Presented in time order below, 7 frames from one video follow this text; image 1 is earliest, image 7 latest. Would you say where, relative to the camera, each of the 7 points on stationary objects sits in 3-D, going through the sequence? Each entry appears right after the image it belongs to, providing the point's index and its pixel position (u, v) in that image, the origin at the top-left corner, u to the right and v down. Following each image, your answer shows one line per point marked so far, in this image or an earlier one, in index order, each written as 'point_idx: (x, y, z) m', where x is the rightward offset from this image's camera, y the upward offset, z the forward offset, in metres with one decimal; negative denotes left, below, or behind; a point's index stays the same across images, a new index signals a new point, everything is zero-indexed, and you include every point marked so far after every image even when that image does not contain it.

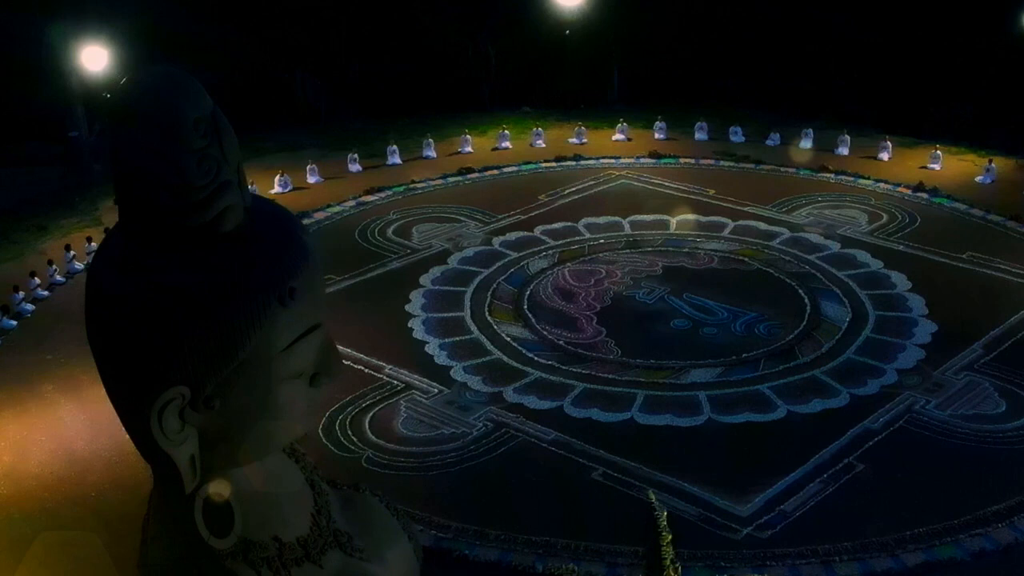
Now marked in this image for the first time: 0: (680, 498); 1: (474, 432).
0: (+1.8, -2.2, +9.6) m
1: (-0.4, -1.8, +11.7) m
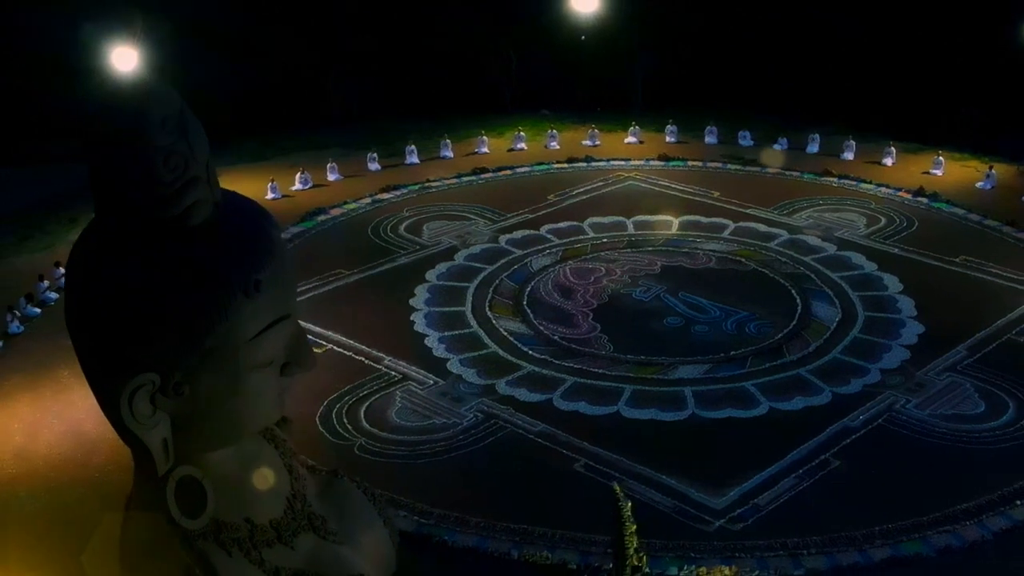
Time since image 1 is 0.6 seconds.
0: (+1.5, -2.1, +9.6) m
1: (-0.6, -1.7, +11.9) m
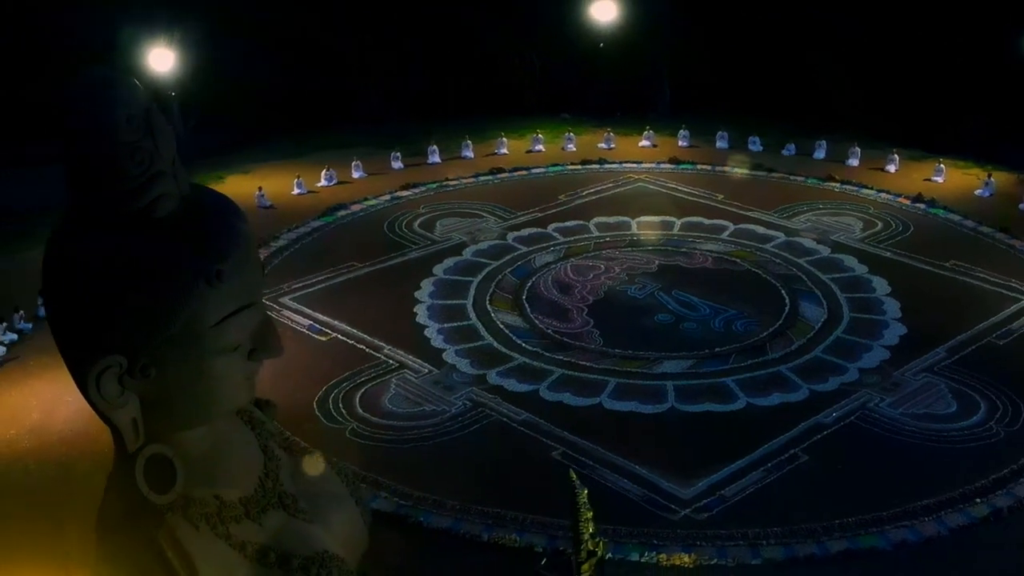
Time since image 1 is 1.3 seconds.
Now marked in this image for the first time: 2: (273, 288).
0: (+1.2, -2.0, +9.7) m
1: (-0.8, -1.6, +12.1) m
2: (-3.9, -0.1, +15.8) m
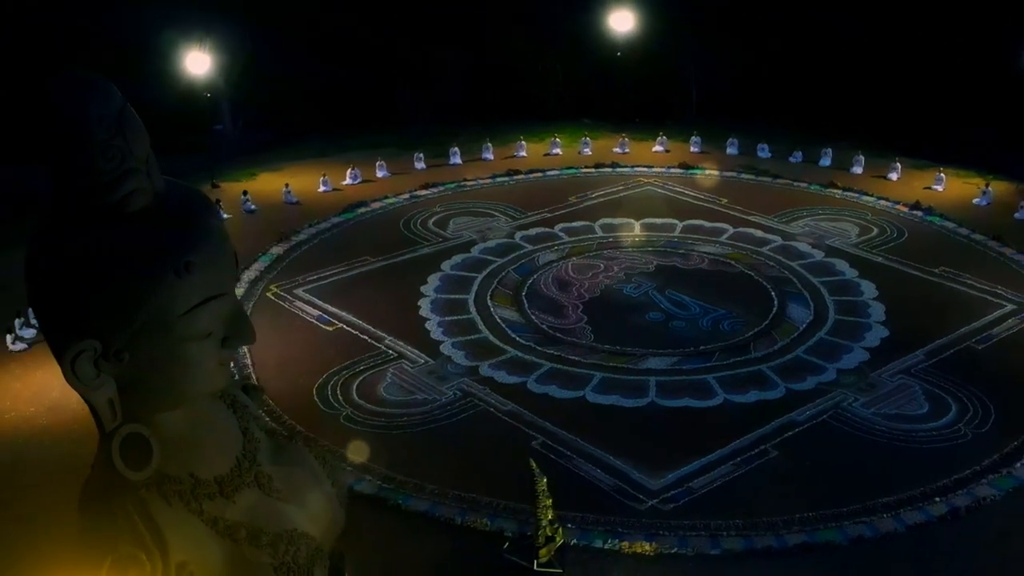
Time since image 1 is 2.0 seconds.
0: (+0.9, -1.9, +9.8) m
1: (-0.9, -1.5, +12.3) m
2: (-3.9, +0.1, +16.2) m
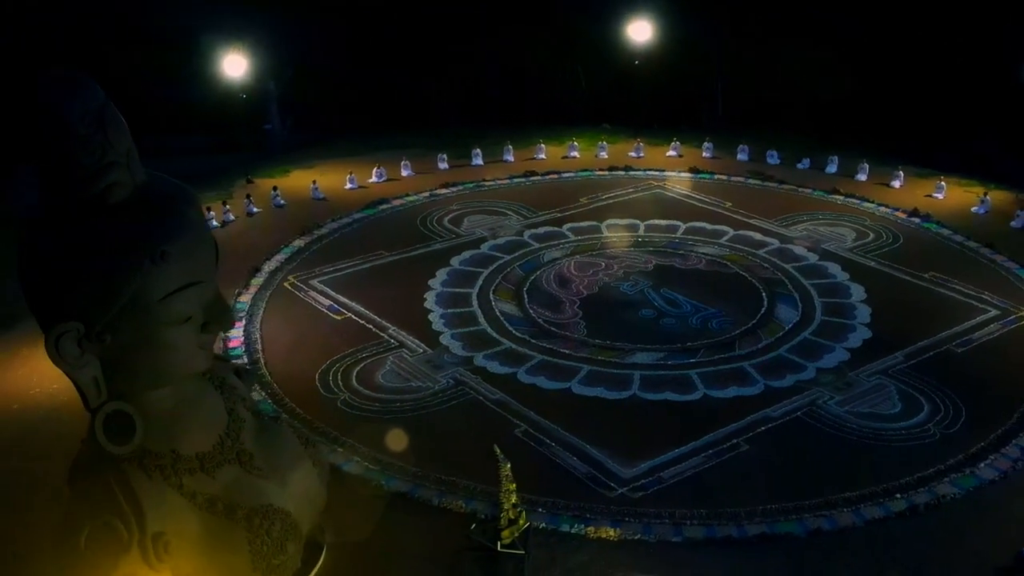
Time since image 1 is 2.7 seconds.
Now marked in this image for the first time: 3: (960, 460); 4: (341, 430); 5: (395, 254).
0: (+0.6, -1.8, +10.0) m
1: (-1.1, -1.3, +12.5) m
2: (-3.7, +0.3, +16.6) m
3: (+4.2, -1.6, +8.6) m
4: (-2.2, -1.8, +11.6) m
5: (-2.3, +0.7, +17.0) m
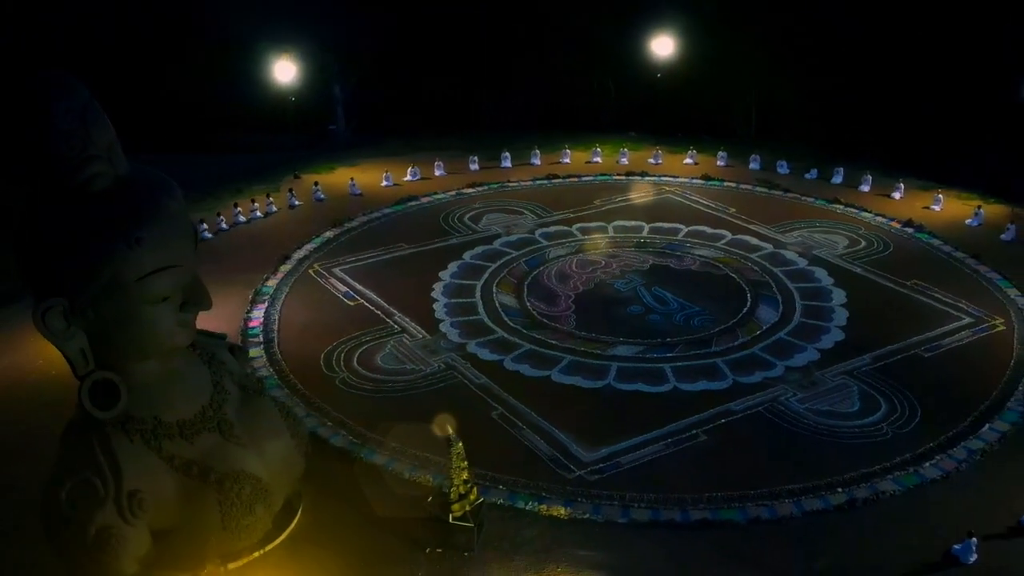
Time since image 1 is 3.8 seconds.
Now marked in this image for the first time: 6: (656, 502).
0: (+0.3, -1.6, +10.2) m
1: (-1.2, -1.1, +12.8) m
2: (-3.6, +0.6, +17.1) m
3: (+3.7, -1.6, +8.6) m
4: (-2.5, -1.5, +12.0) m
5: (-2.0, +0.8, +17.5) m
6: (+1.4, -2.0, +8.7) m
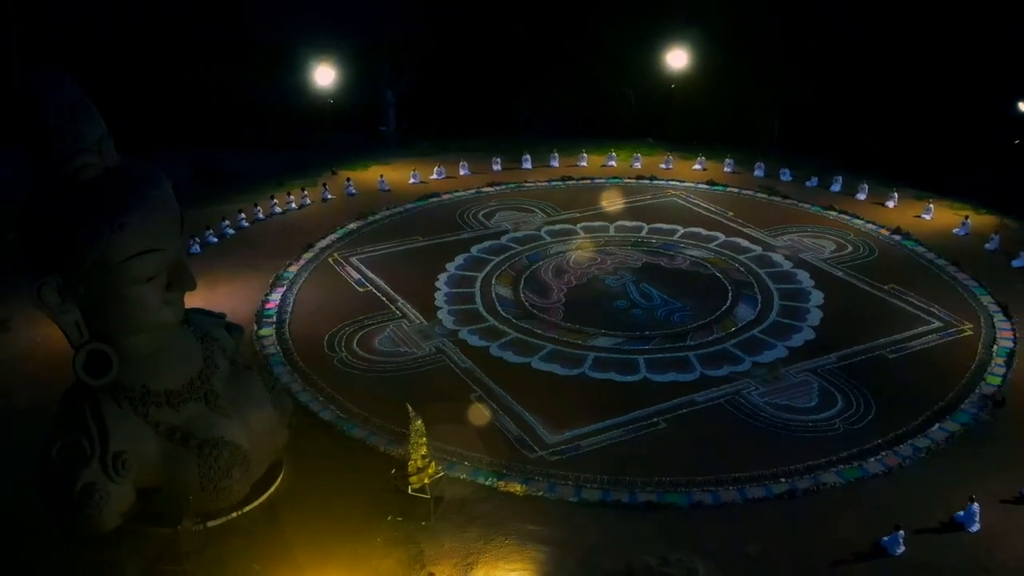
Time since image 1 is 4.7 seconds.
0: (-0.1, -1.5, +10.4) m
1: (-1.4, -0.9, +13.1) m
2: (-3.5, +0.8, +17.5) m
3: (+3.3, -1.6, +8.7) m
4: (-2.7, -1.2, +12.4) m
5: (-1.9, +1.0, +17.8) m
6: (+0.9, -1.9, +8.9) m
